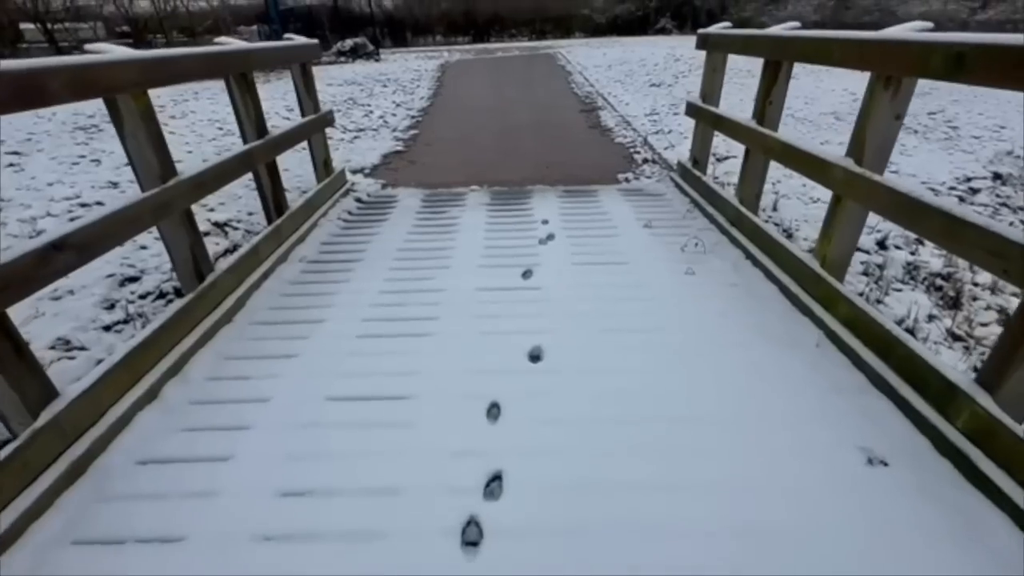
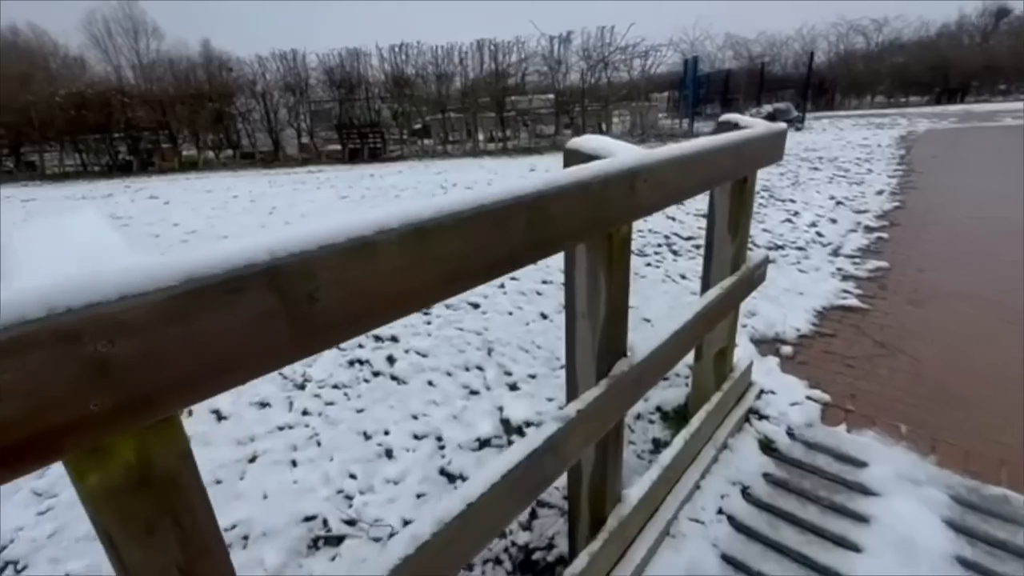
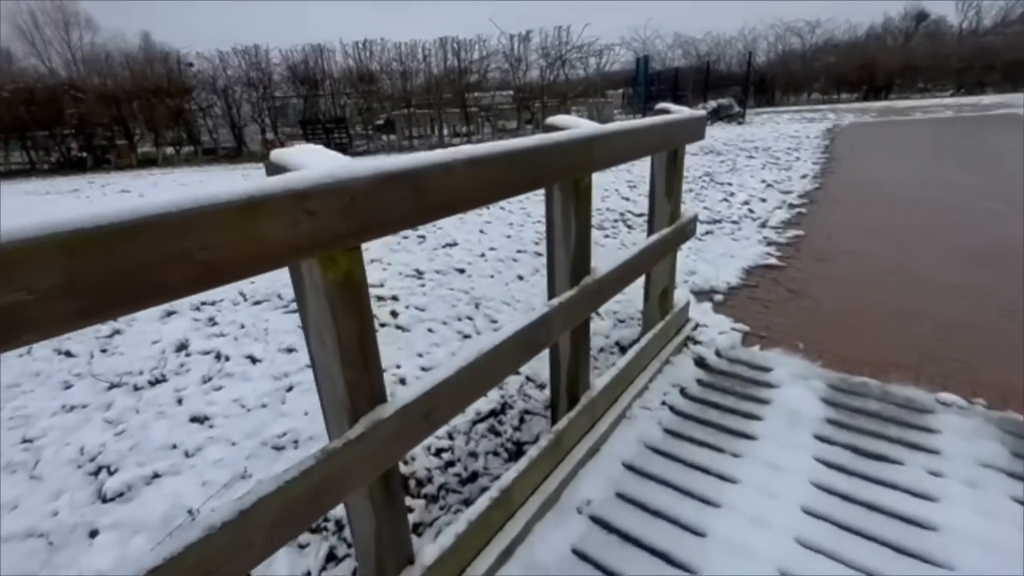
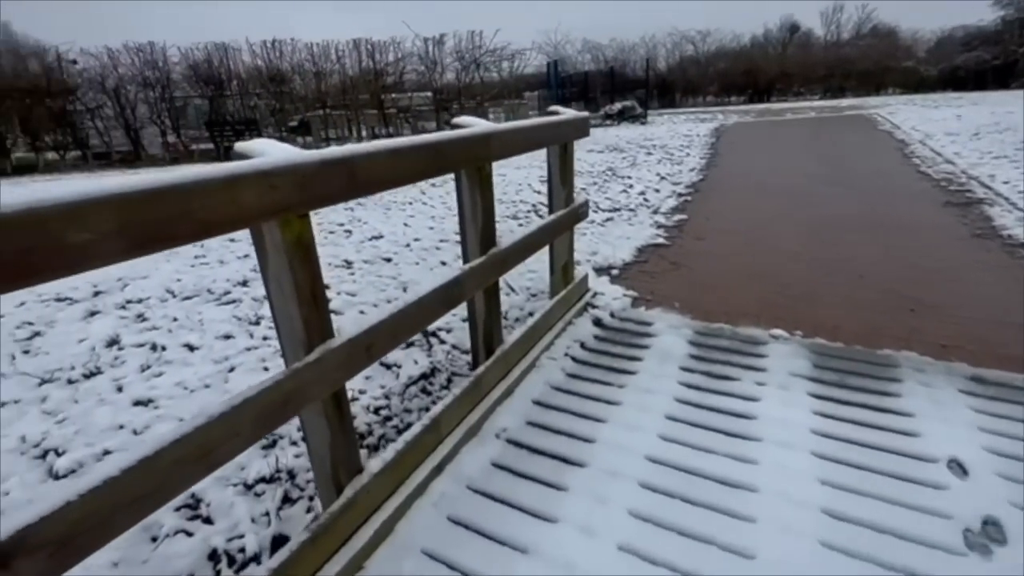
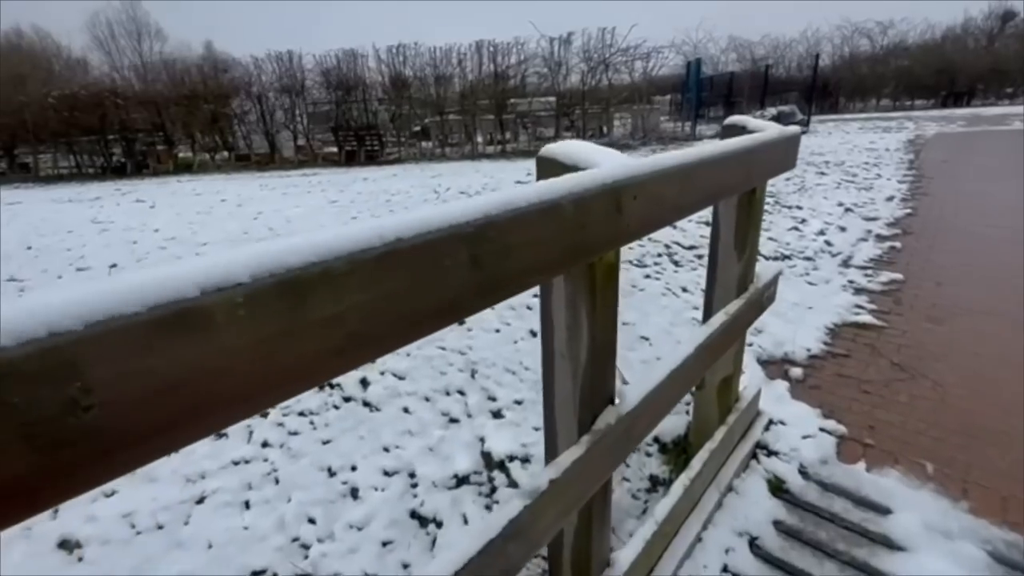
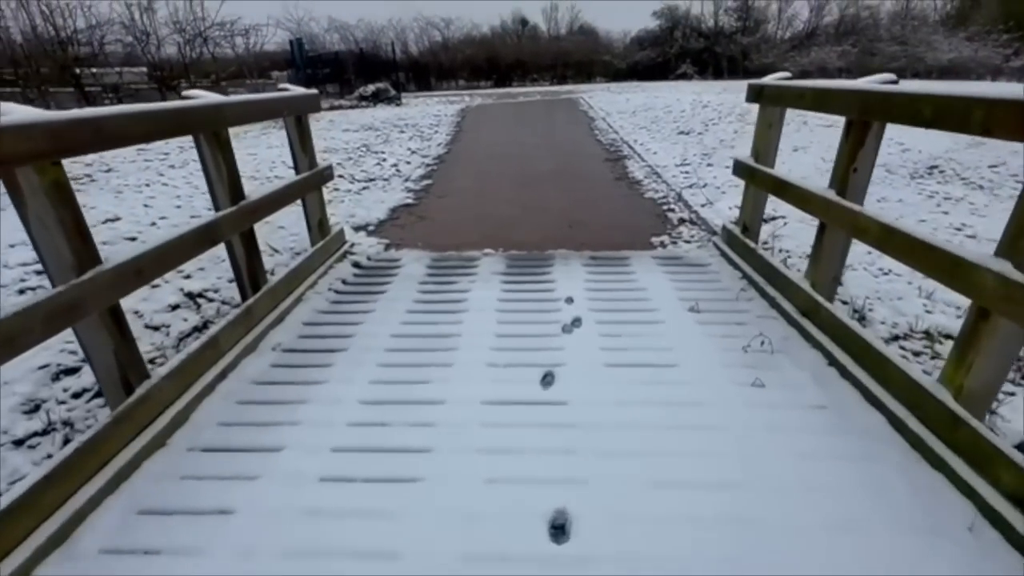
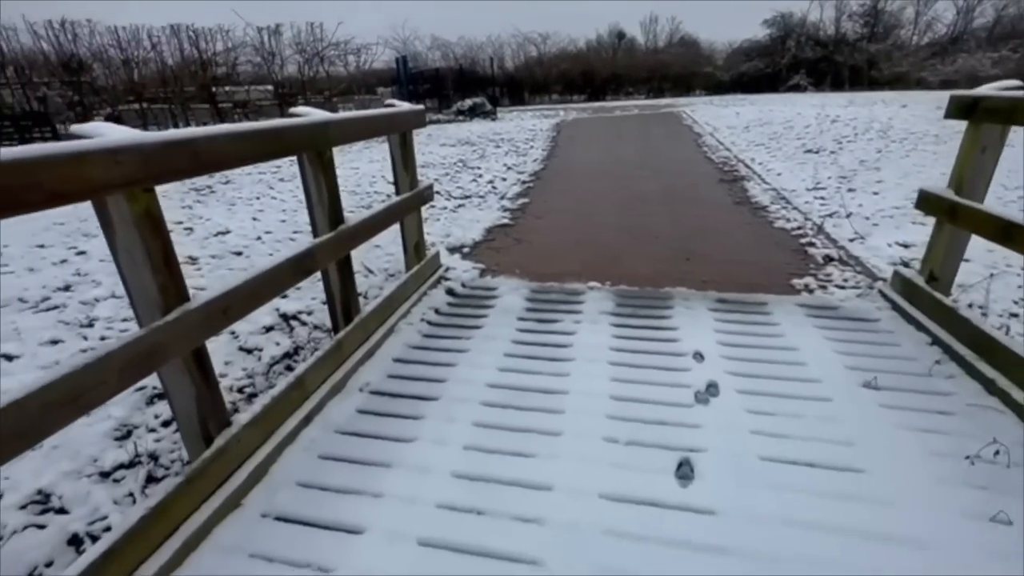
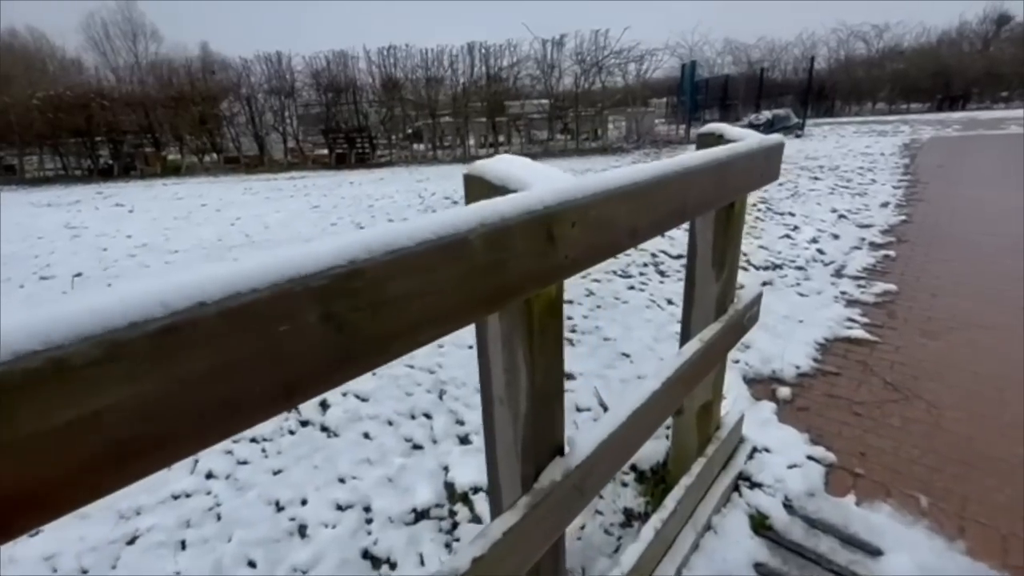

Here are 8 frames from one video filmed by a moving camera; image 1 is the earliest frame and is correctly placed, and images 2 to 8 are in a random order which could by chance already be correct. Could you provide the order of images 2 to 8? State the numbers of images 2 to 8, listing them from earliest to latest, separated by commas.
6, 7, 4, 3, 2, 5, 8
